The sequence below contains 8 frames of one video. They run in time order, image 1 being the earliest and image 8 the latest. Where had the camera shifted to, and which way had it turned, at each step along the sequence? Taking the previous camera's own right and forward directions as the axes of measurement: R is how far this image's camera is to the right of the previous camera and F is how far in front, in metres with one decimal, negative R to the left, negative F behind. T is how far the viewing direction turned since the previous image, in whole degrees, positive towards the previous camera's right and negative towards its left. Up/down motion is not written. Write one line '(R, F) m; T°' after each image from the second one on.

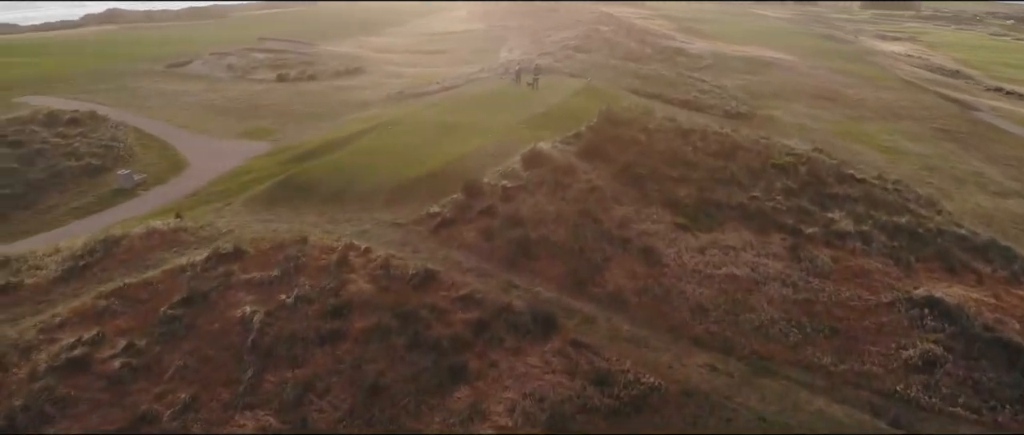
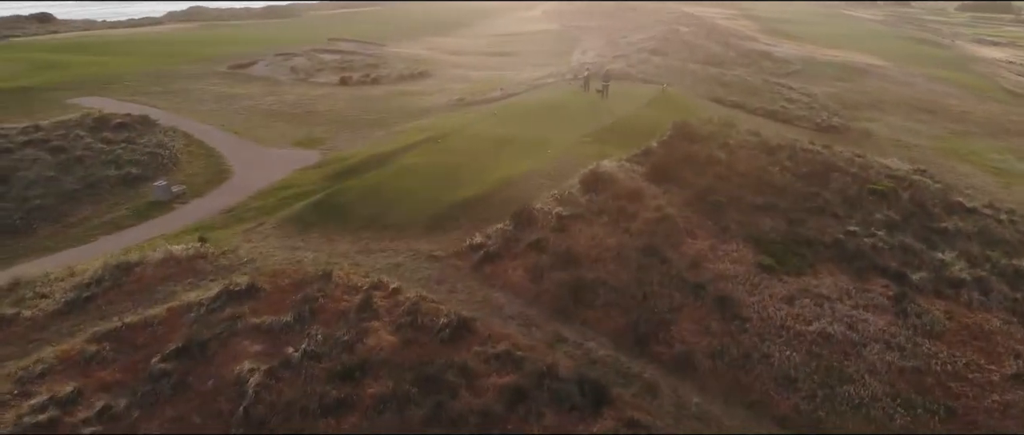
(+0.4, +2.3) m; -5°
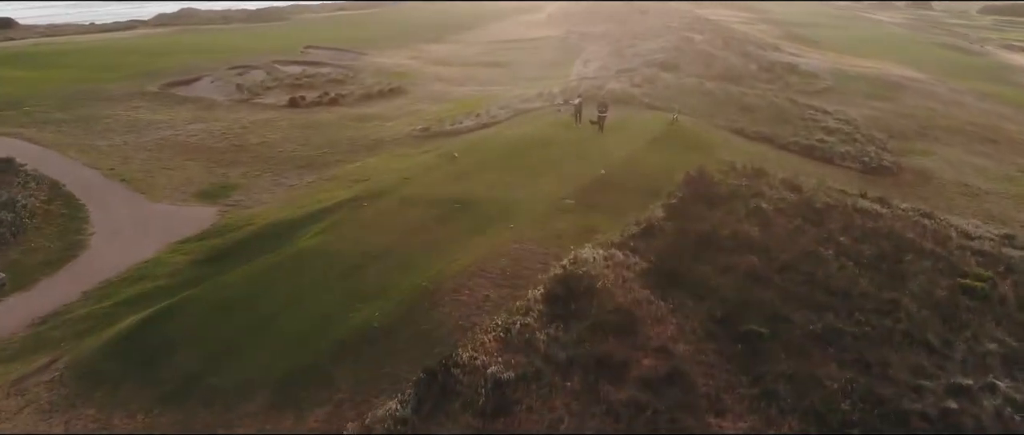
(+1.3, +7.1) m; -1°
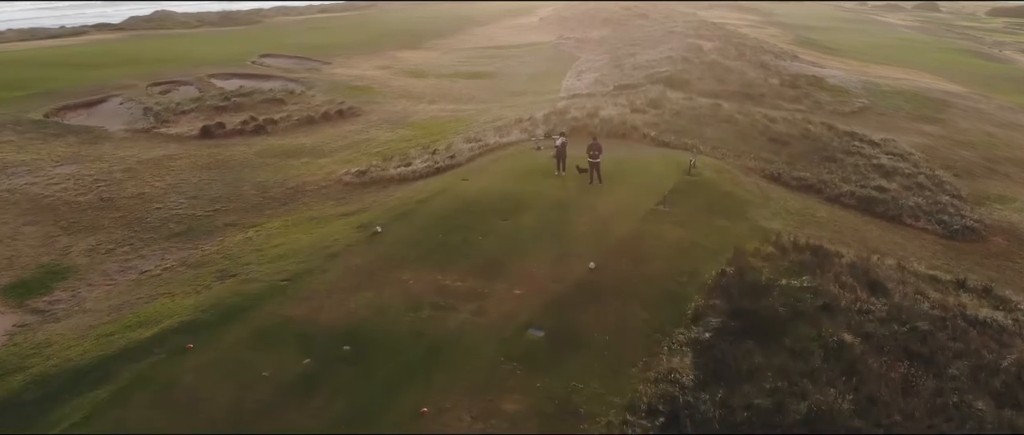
(+0.9, +7.5) m; 0°
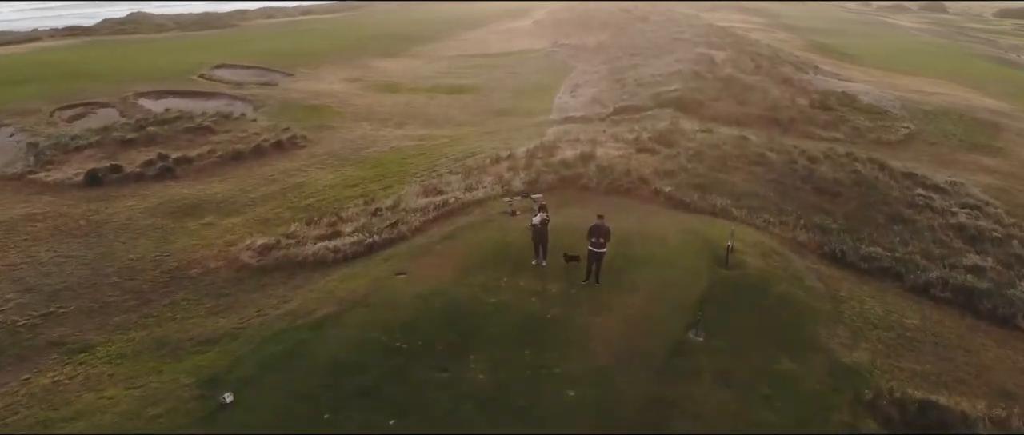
(+0.7, +6.4) m; 0°
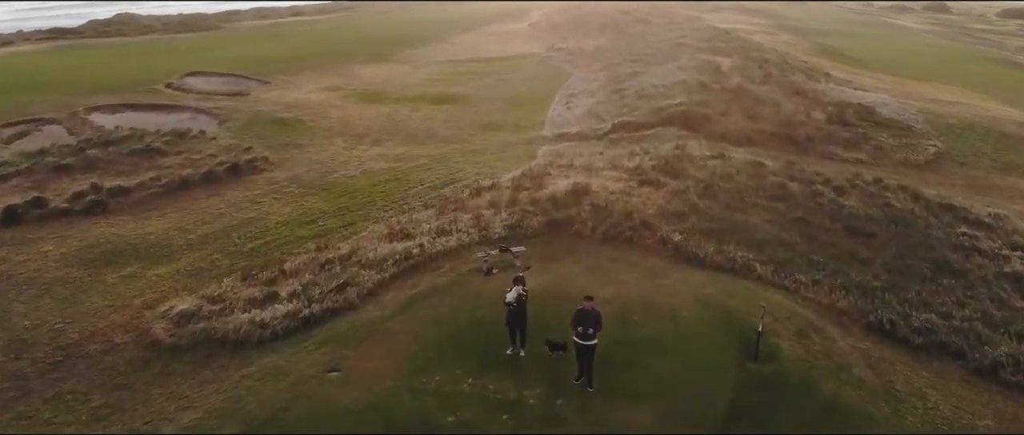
(+0.4, +3.1) m; 0°
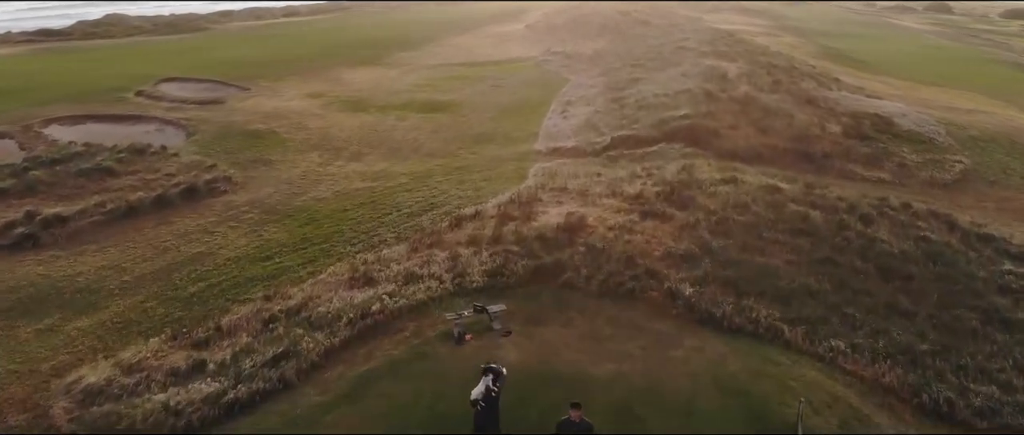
(+0.3, +2.5) m; 0°
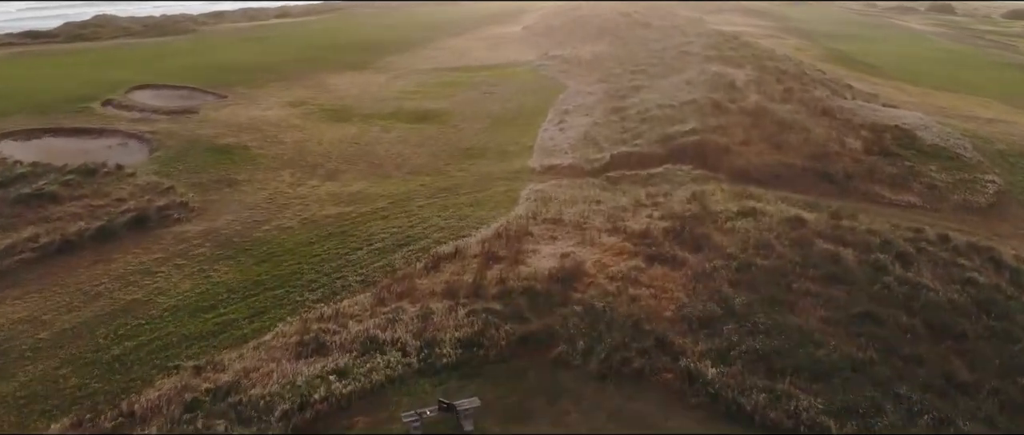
(+0.3, +2.5) m; 0°
